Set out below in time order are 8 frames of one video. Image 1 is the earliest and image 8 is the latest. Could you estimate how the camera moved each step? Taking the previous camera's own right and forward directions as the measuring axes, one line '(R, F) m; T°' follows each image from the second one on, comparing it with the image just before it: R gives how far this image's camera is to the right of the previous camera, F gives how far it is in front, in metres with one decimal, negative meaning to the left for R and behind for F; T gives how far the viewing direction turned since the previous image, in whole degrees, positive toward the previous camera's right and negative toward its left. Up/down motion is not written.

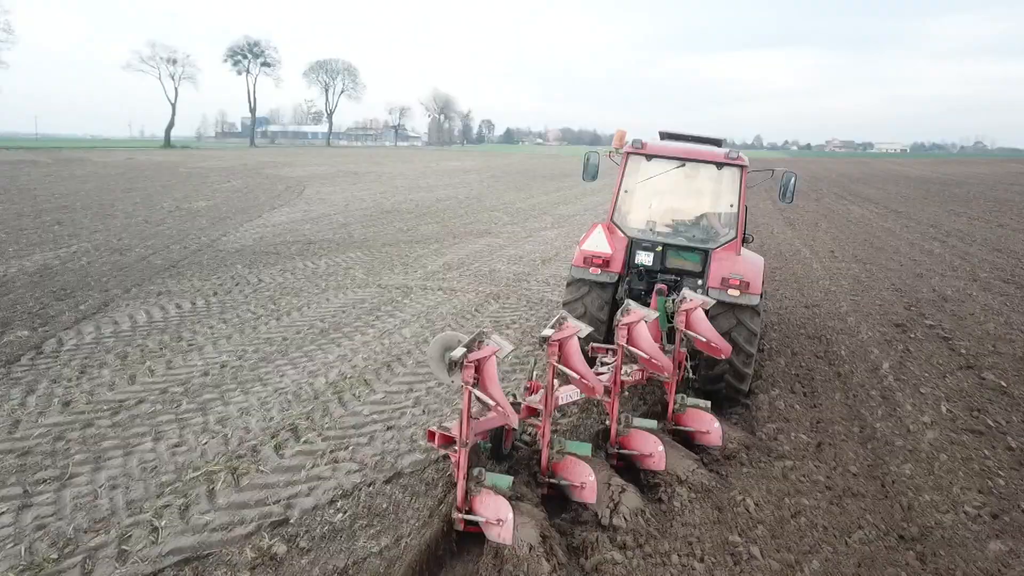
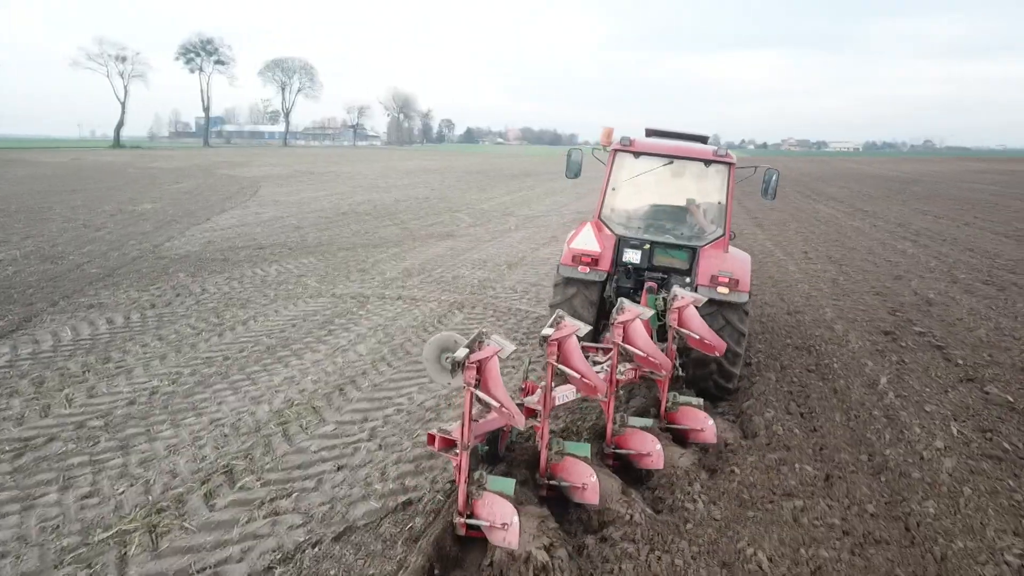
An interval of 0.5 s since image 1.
(0.0, +0.5) m; +3°
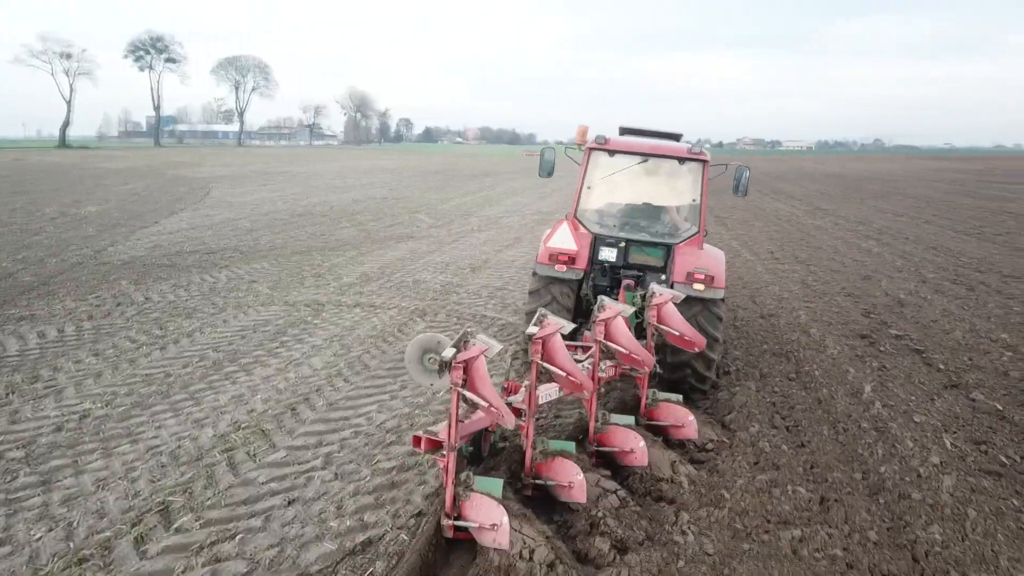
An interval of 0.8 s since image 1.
(0.0, +0.3) m; +3°
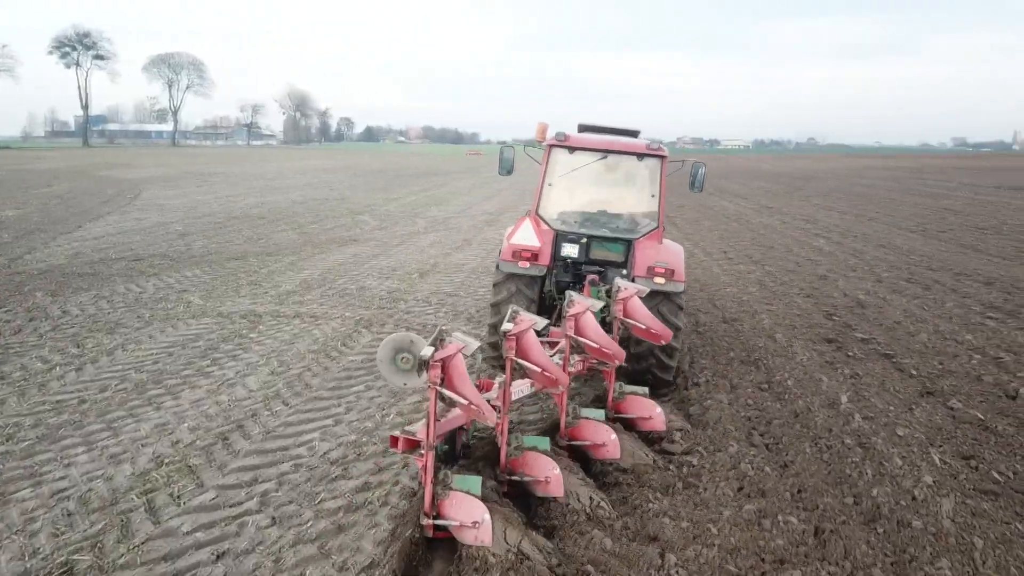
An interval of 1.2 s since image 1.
(-0.1, +0.4) m; +4°
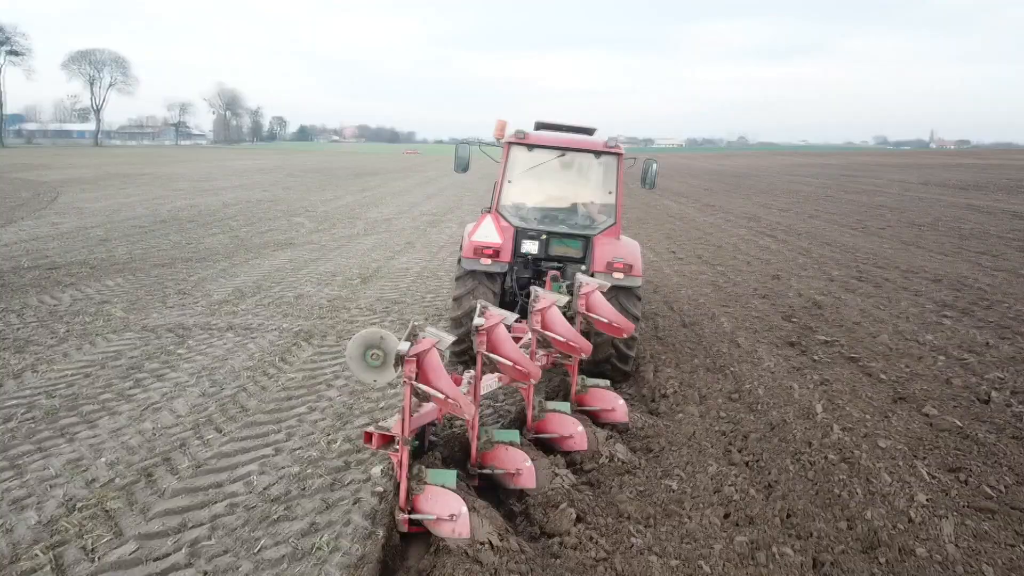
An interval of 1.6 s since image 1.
(-0.1, +0.4) m; +4°
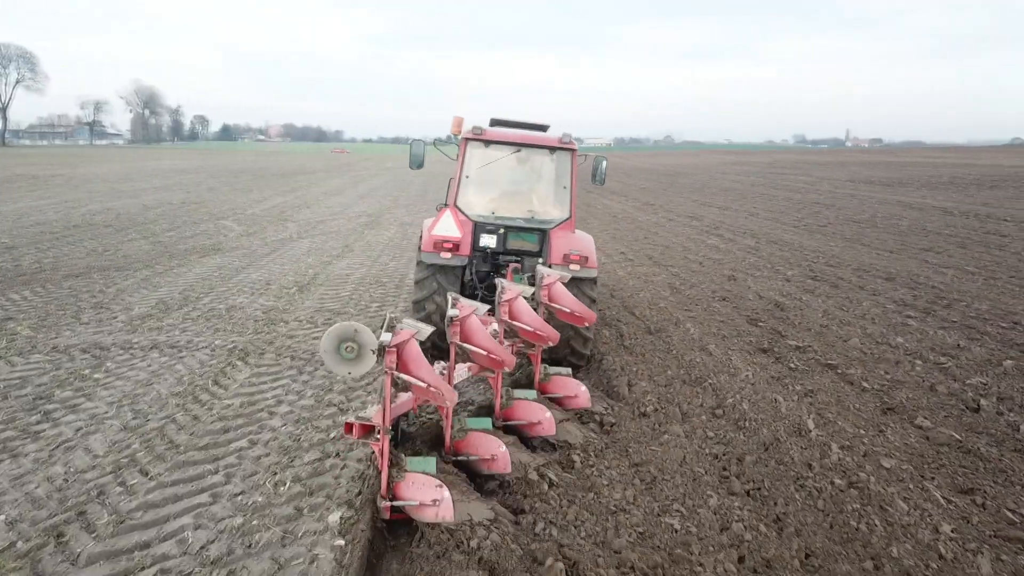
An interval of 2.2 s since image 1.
(-0.2, +0.4) m; +5°
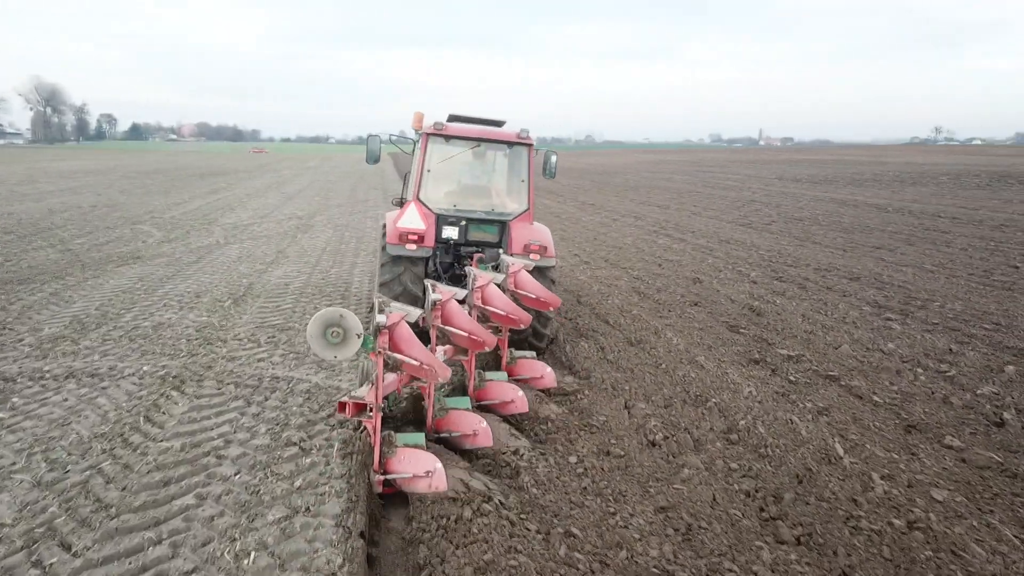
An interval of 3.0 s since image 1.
(-0.3, +0.6) m; +5°
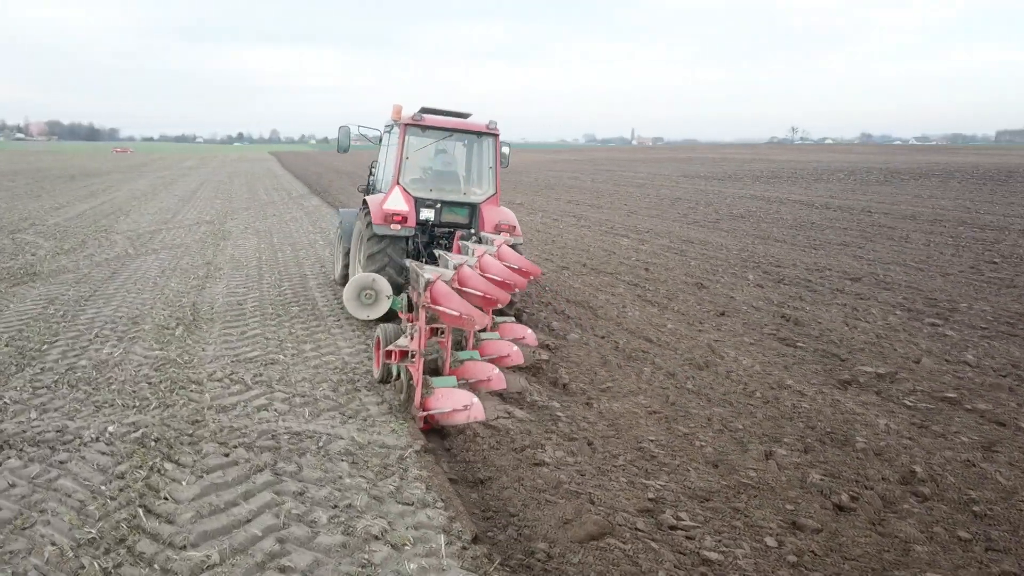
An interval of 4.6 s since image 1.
(-1.0, +1.0) m; +8°
